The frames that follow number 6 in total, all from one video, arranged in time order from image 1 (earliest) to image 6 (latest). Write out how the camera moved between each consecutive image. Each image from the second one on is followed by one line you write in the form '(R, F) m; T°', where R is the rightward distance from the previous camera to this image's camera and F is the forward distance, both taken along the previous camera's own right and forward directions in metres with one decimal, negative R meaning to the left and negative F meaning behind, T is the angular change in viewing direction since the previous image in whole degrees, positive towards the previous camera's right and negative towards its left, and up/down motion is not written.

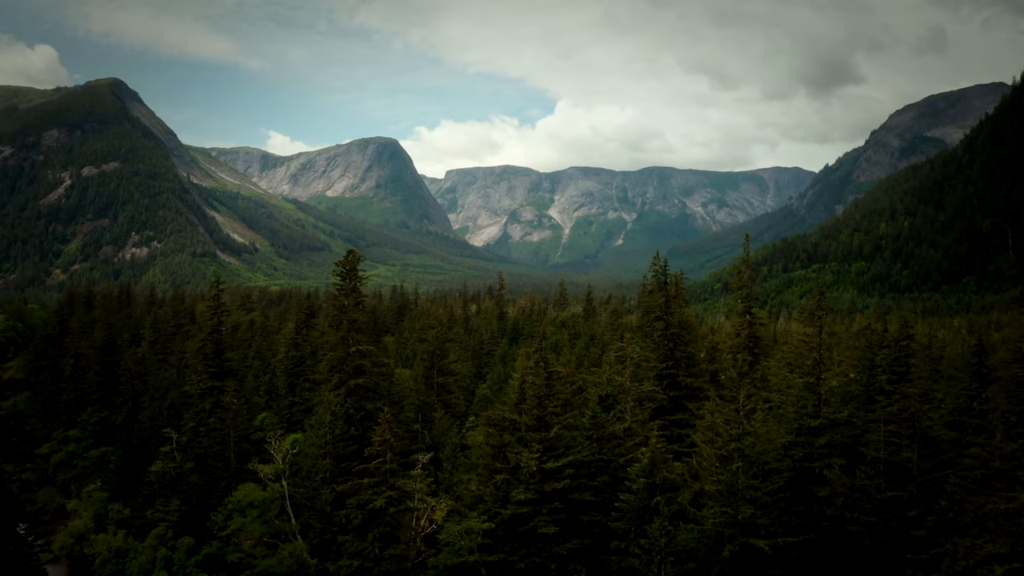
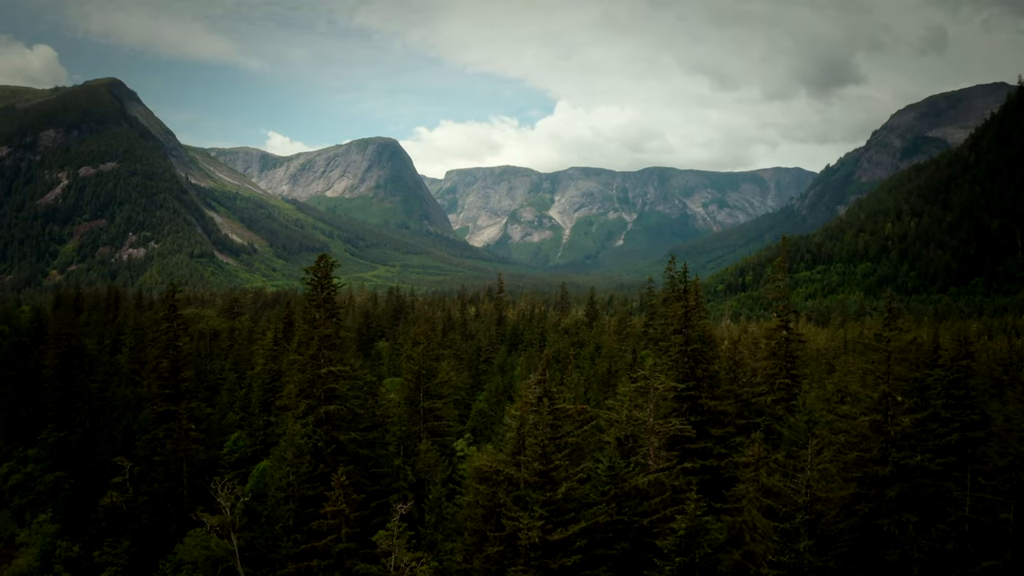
(+0.2, +5.7) m; 0°
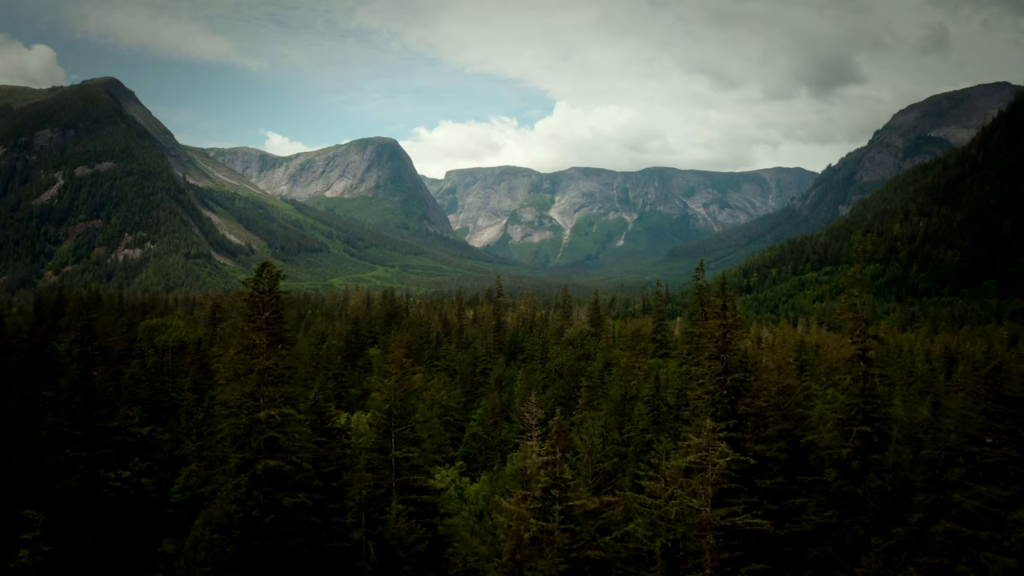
(+0.2, +7.9) m; 0°
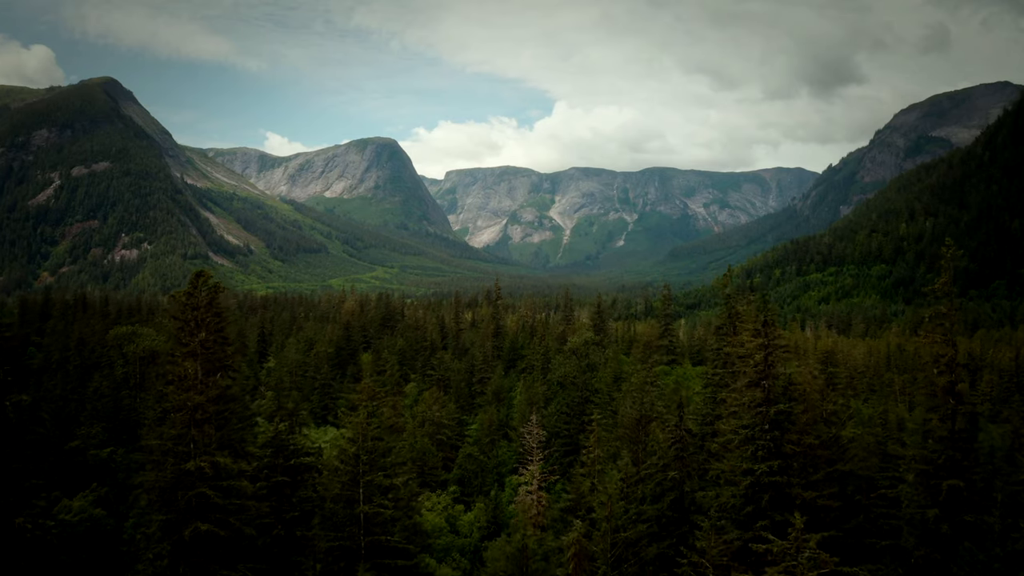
(+0.1, +5.6) m; 0°
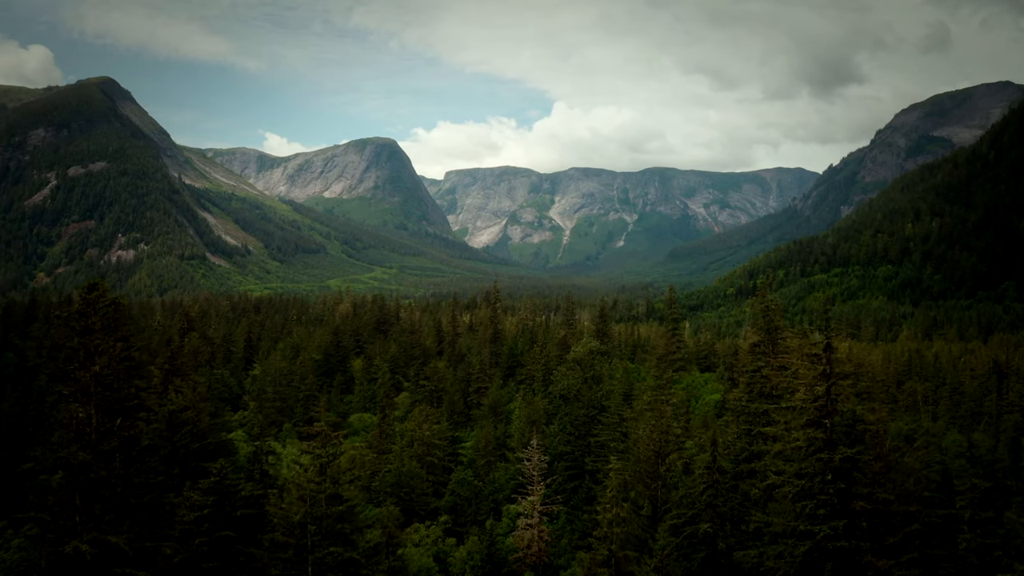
(+0.2, +5.6) m; 0°
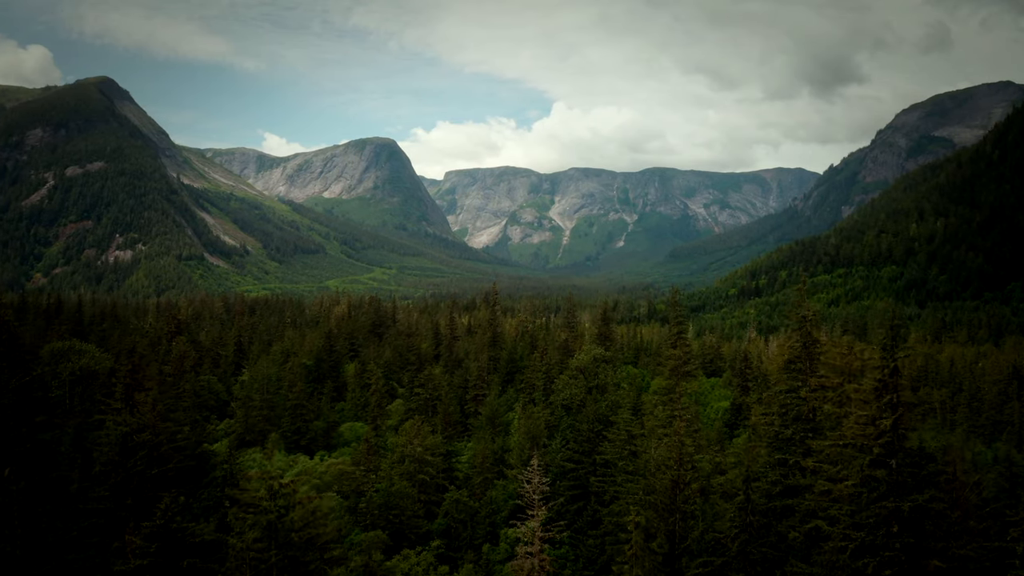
(+0.1, +3.9) m; 0°
